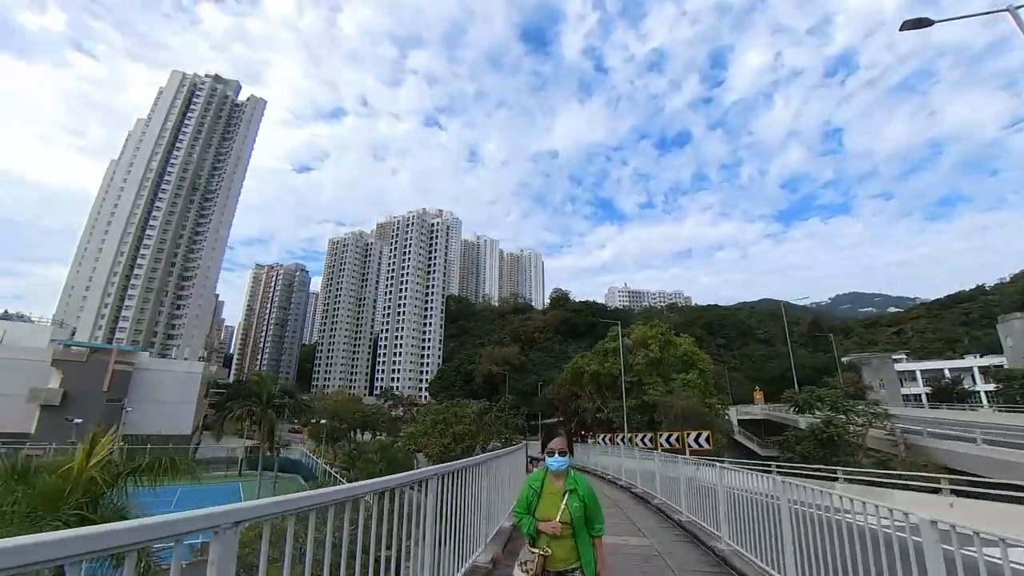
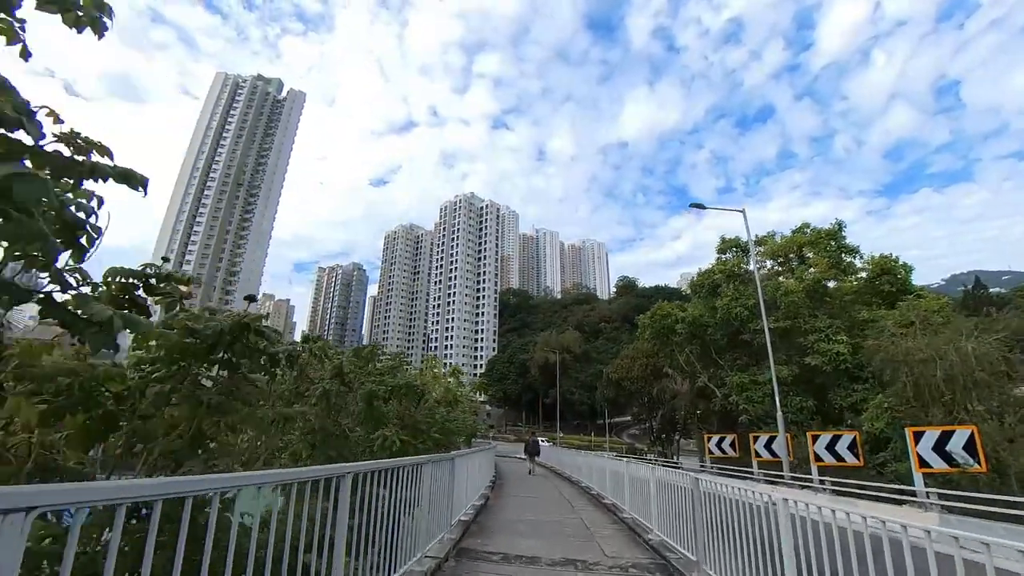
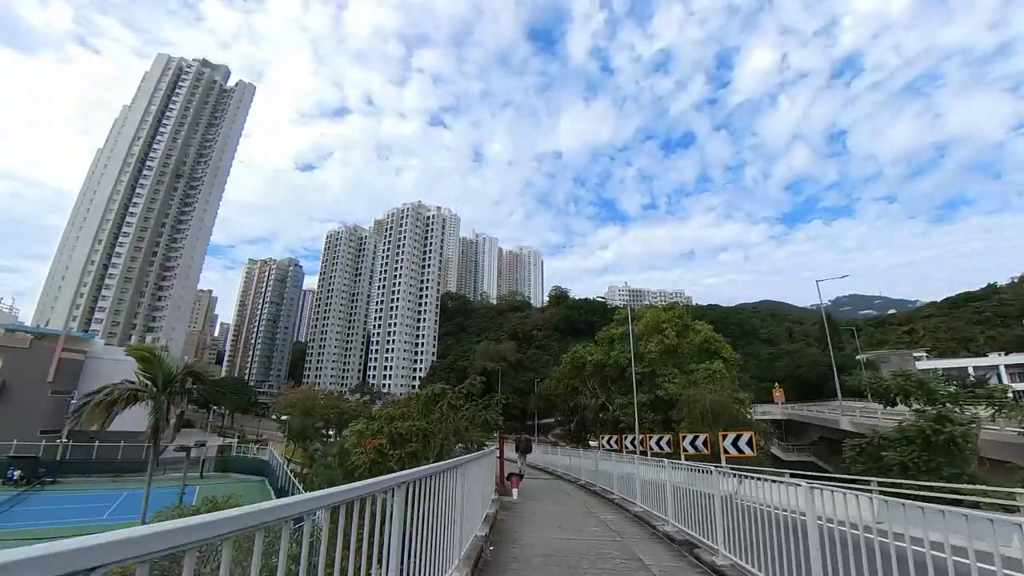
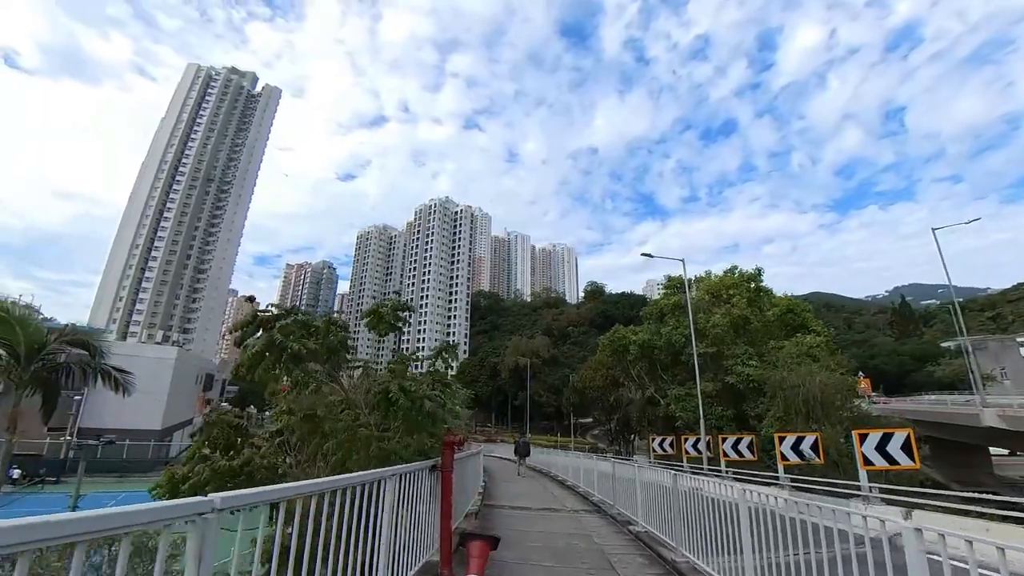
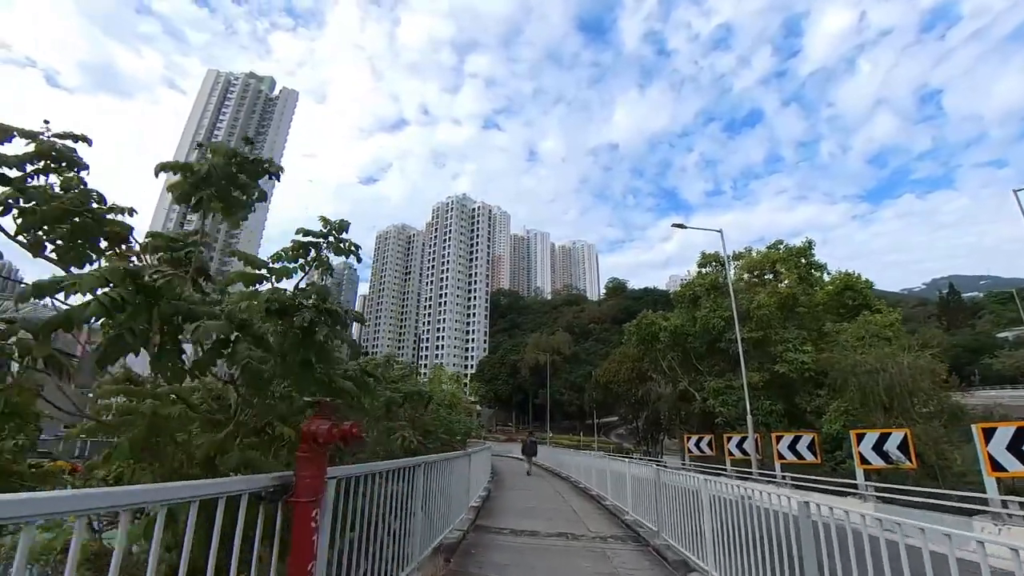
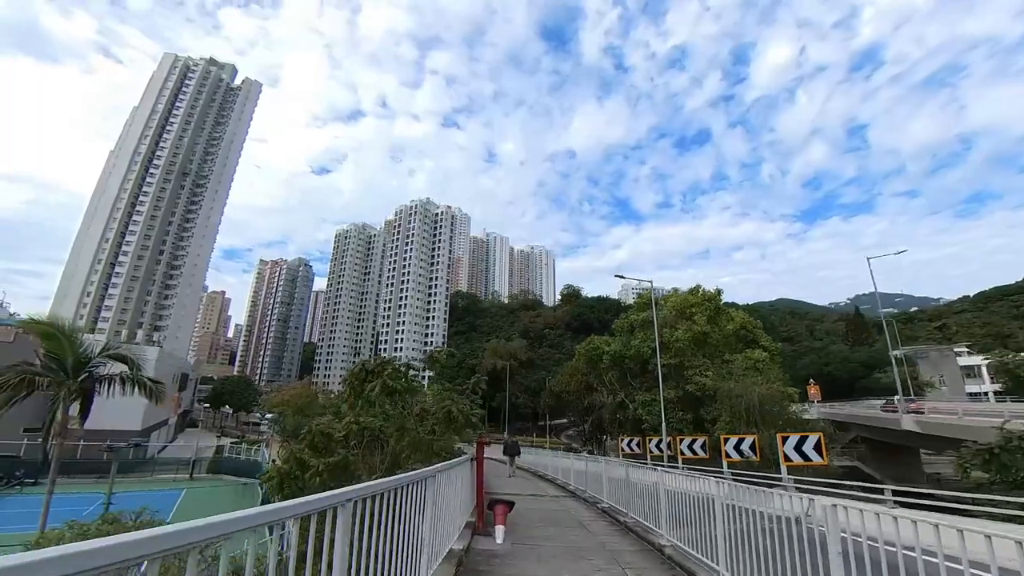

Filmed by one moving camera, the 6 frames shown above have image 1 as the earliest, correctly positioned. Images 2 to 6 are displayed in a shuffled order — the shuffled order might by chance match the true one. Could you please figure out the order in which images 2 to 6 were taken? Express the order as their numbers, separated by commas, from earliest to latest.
3, 6, 4, 5, 2
